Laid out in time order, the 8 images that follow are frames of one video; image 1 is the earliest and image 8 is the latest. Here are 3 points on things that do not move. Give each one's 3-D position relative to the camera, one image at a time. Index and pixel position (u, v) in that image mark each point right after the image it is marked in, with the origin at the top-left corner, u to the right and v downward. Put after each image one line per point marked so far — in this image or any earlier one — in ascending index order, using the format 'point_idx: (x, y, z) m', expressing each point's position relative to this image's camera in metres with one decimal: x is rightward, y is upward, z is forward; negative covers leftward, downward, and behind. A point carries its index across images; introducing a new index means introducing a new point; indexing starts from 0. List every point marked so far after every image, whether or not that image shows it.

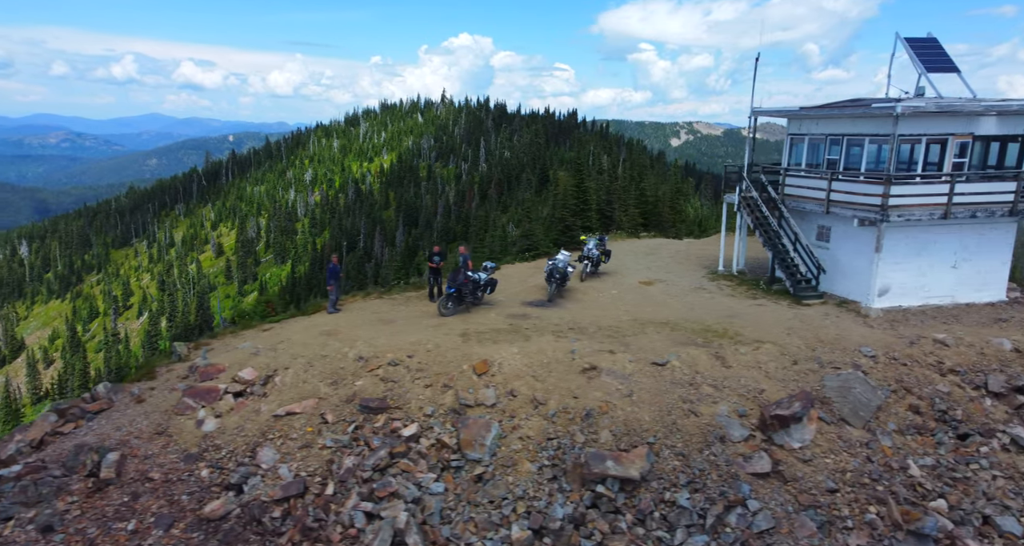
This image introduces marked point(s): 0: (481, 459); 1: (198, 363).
0: (-0.4, -2.7, +8.0) m
1: (-6.1, -1.7, +10.9) m
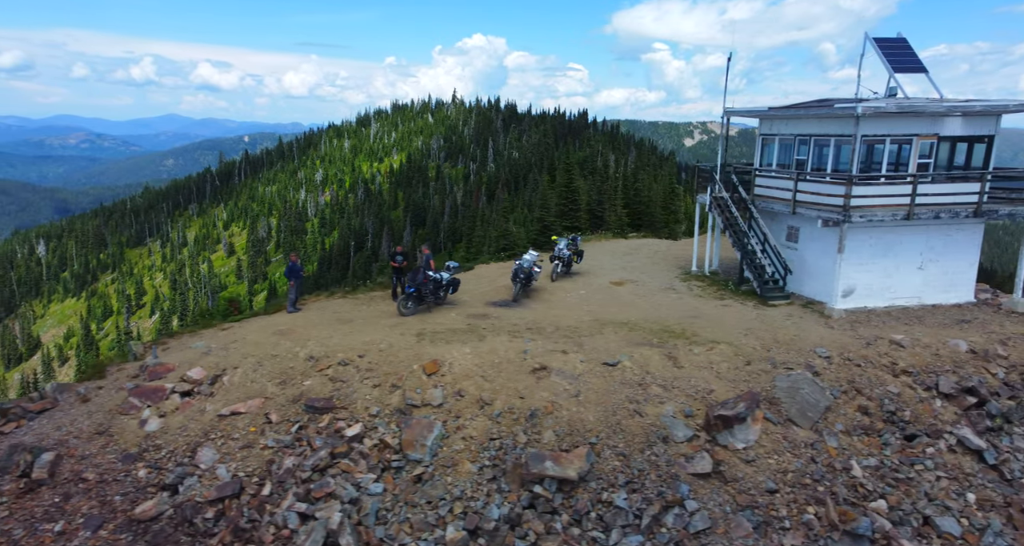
0: (-1.3, -2.6, +7.9) m
1: (-7.0, -1.7, +10.8) m
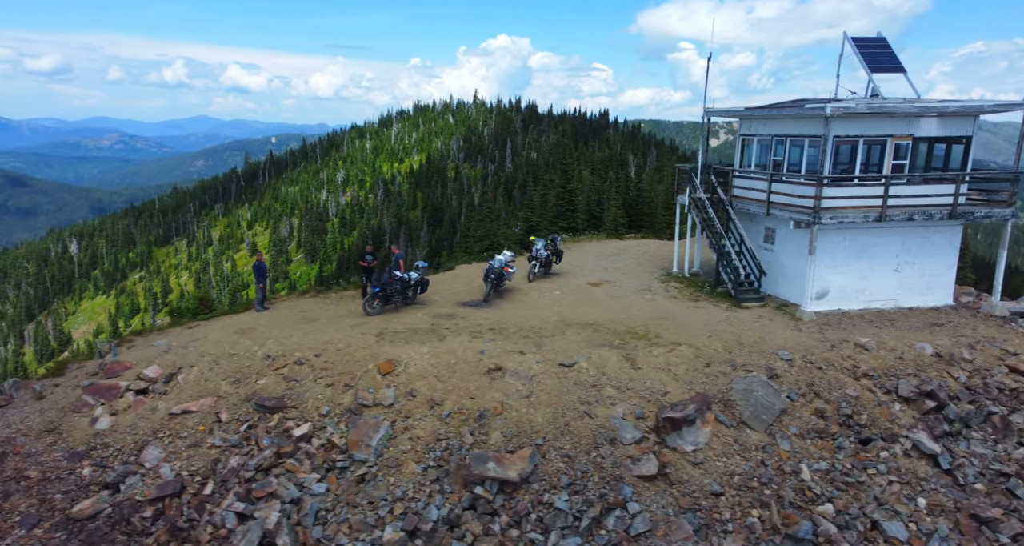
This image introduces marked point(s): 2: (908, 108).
0: (-2.0, -2.6, +7.8) m
1: (-7.7, -1.7, +10.8) m
2: (+9.2, +3.9, +13.2) m
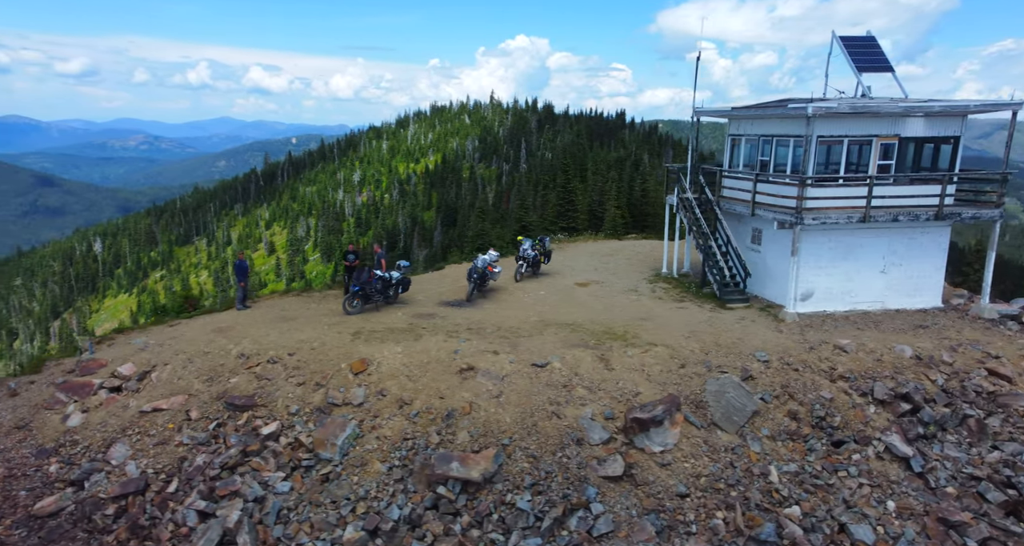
0: (-2.5, -2.6, +7.8) m
1: (-8.2, -1.6, +10.8) m
2: (+8.8, +3.8, +13.1) m
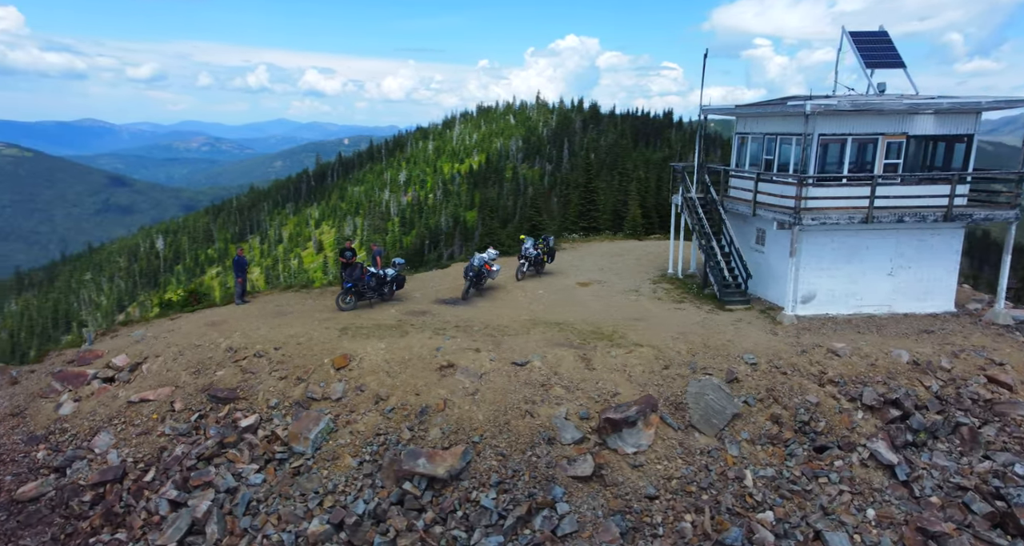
0: (-2.9, -2.5, +7.9) m
1: (-8.5, -1.5, +11.1) m
2: (+8.7, +3.8, +12.7) m
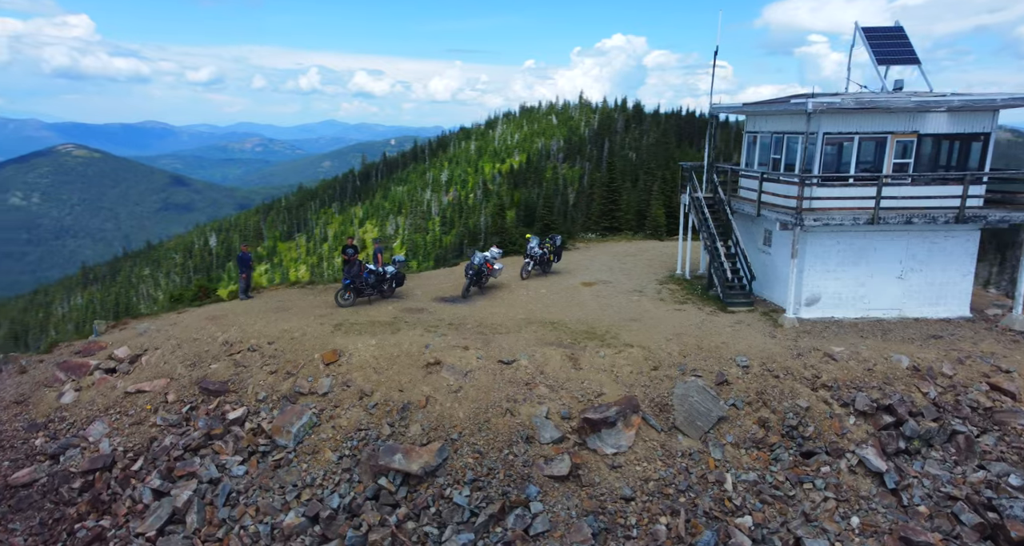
0: (-3.2, -2.5, +8.0) m
1: (-8.6, -1.4, +11.5) m
2: (+8.6, +3.7, +12.3) m
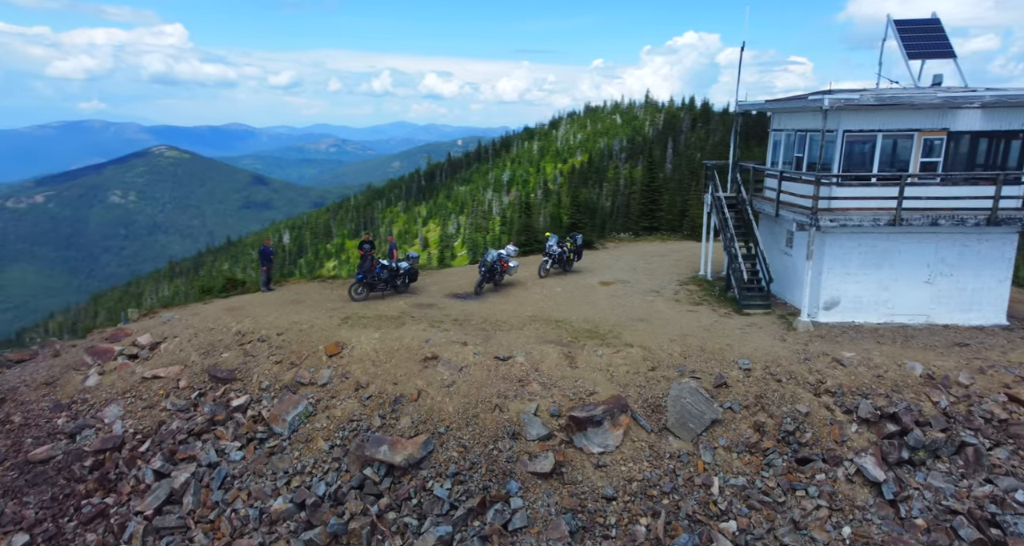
0: (-3.4, -2.4, +8.3) m
1: (-8.5, -1.2, +12.1) m
2: (+8.8, +3.6, +11.8) m
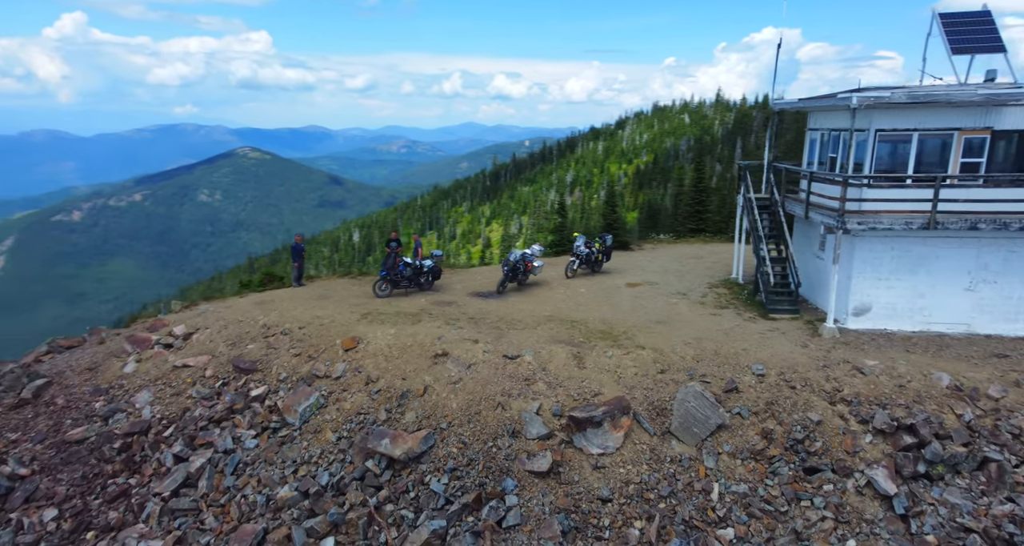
0: (-3.4, -2.3, +8.7) m
1: (-8.2, -1.0, +12.9) m
2: (+9.2, +3.5, +11.2) m
